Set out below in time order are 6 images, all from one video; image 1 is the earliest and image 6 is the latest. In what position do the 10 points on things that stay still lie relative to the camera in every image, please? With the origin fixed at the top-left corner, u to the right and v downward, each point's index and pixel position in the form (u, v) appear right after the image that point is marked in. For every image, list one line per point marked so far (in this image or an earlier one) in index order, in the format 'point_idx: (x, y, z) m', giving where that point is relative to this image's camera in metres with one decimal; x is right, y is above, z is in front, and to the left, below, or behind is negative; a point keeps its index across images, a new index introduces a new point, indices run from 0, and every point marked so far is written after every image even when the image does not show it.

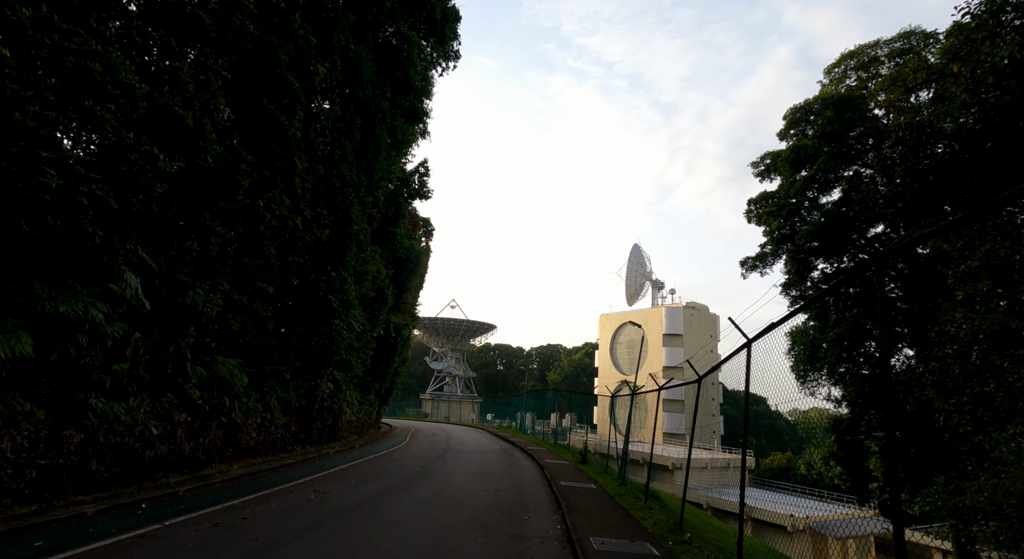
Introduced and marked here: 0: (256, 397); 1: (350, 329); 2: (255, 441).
0: (-6.2, -2.8, +14.0) m
1: (-5.5, -1.7, +19.8) m
2: (-6.0, -3.8, +13.6) m
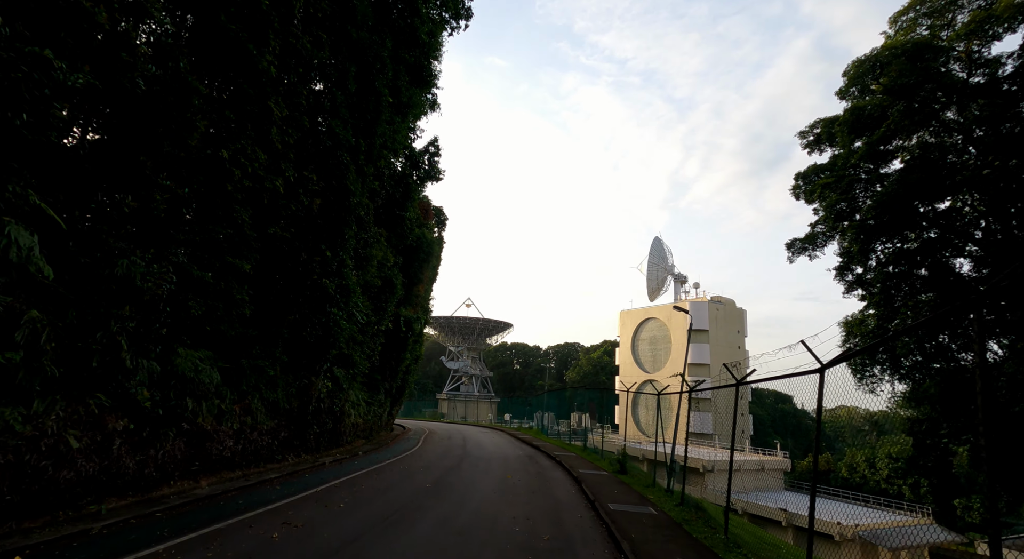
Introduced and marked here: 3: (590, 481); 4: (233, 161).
0: (-5.6, -2.4, +11.6) m
1: (-4.8, -1.2, +17.4) m
2: (-5.4, -3.3, +11.3) m
3: (+1.8, -4.4, +12.7) m
4: (-4.6, +2.0, +9.6) m
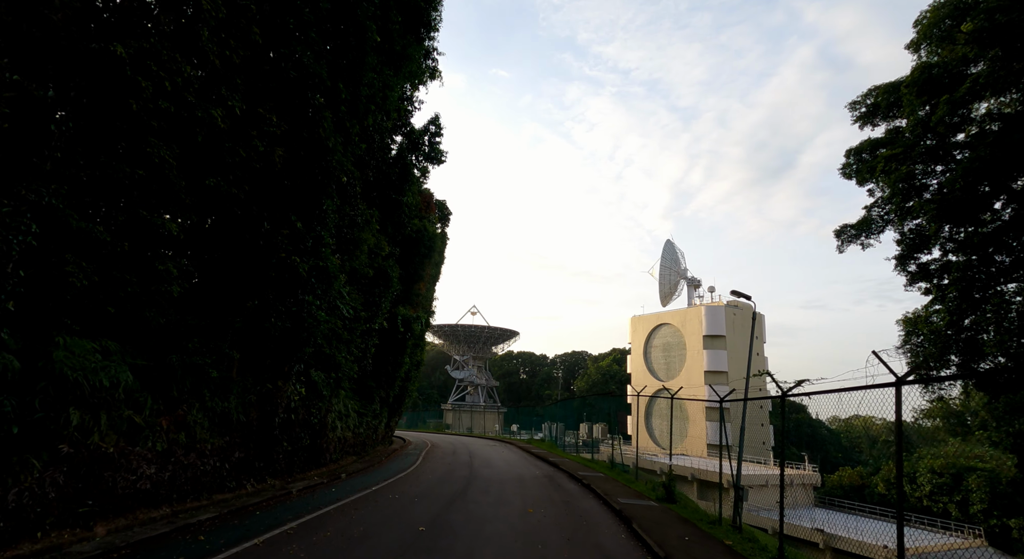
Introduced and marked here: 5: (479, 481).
0: (-5.2, -1.9, +8.6) m
1: (-4.4, -0.8, +14.4) m
2: (-5.1, -2.8, +8.2) m
3: (+2.1, -3.9, +9.6) m
4: (-4.3, +2.5, +6.7) m
5: (-0.8, -5.1, +14.8) m
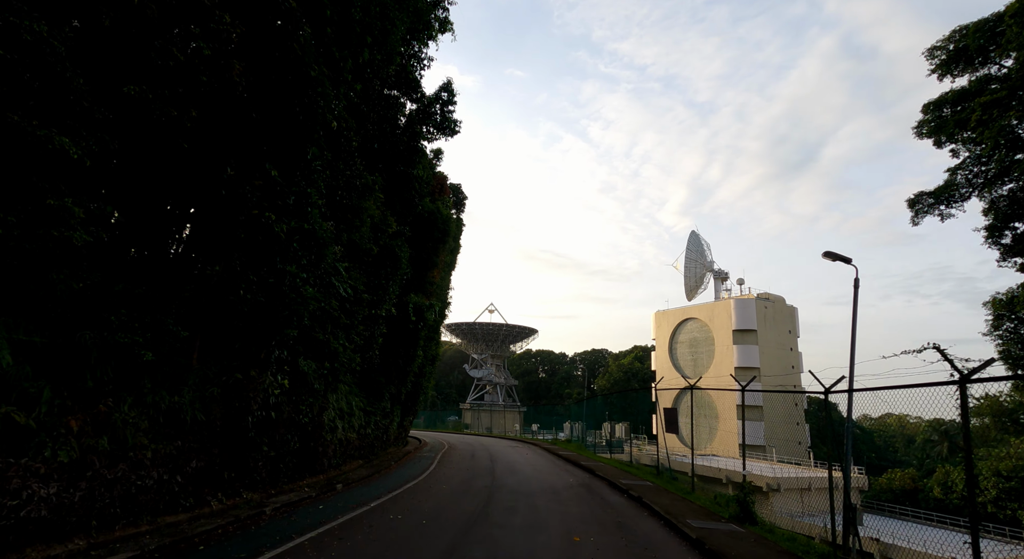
0: (-4.8, -1.3, +6.2) m
1: (-3.8, -0.2, +12.0) m
2: (-4.7, -2.3, +5.8) m
3: (+2.6, -3.3, +7.0) m
4: (-4.0, +3.0, +4.3) m
5: (-0.2, -4.5, +12.3) m
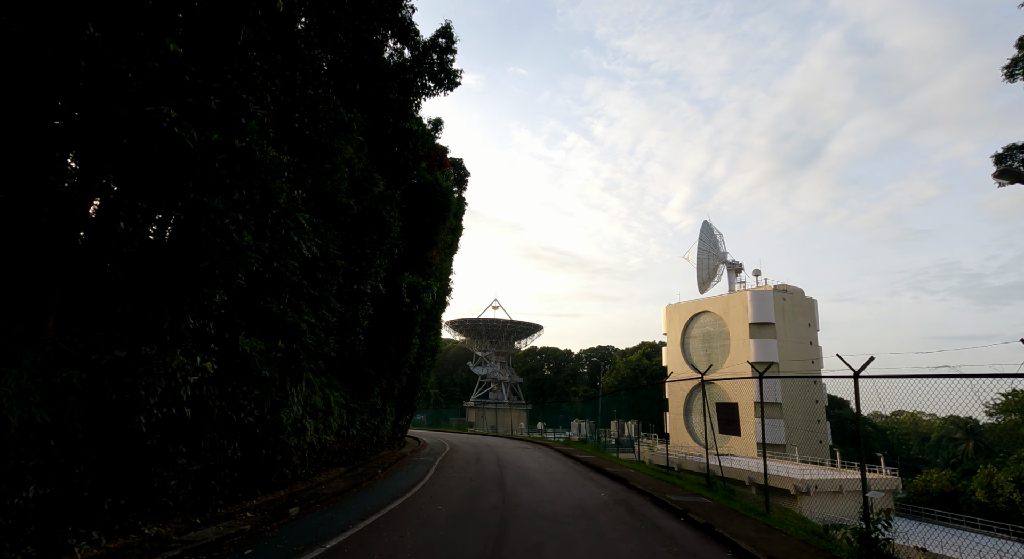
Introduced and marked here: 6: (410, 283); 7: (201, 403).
0: (-4.6, -0.6, +3.1) m
1: (-3.5, +0.5, +8.9) m
2: (-4.4, -1.5, +2.8) m
3: (+2.8, -2.5, +3.9) m
4: (-3.8, +3.8, +1.2) m
5: (+0.1, -3.7, +9.2) m
6: (-3.1, -0.1, +17.4) m
7: (-3.9, -1.6, +7.3) m
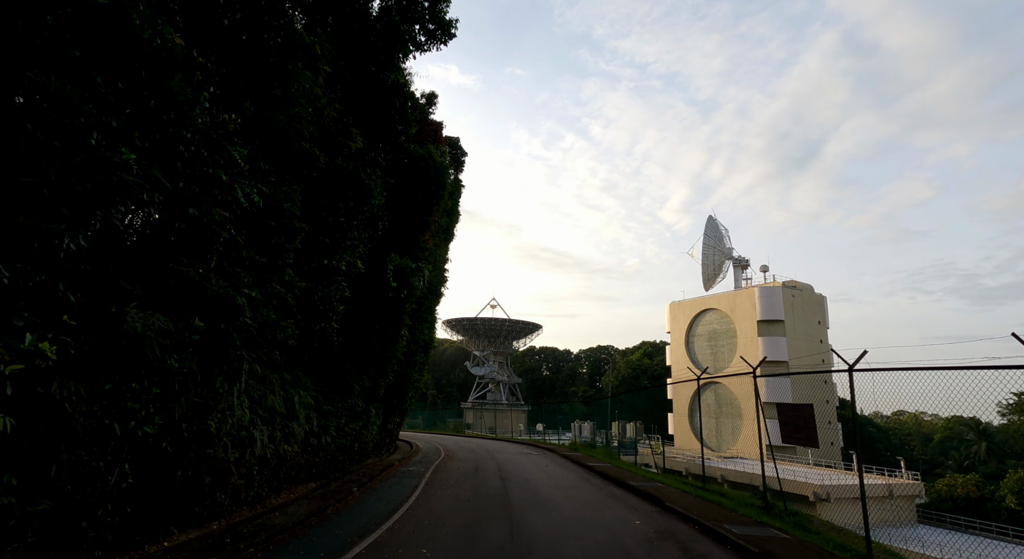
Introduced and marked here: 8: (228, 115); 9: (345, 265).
0: (-4.4, -0.1, +0.5) m
1: (-3.4, +1.0, +6.3) m
2: (-4.2, -1.0, +0.2) m
3: (+3.0, -2.0, +1.3) m
4: (-3.6, +4.3, -1.4) m
5: (+0.3, -3.2, +6.6) m
6: (-3.0, +0.4, +14.8) m
7: (-3.8, -1.0, +4.6) m
8: (-3.5, +2.1, +7.1) m
9: (-3.3, +0.4, +11.3) m
